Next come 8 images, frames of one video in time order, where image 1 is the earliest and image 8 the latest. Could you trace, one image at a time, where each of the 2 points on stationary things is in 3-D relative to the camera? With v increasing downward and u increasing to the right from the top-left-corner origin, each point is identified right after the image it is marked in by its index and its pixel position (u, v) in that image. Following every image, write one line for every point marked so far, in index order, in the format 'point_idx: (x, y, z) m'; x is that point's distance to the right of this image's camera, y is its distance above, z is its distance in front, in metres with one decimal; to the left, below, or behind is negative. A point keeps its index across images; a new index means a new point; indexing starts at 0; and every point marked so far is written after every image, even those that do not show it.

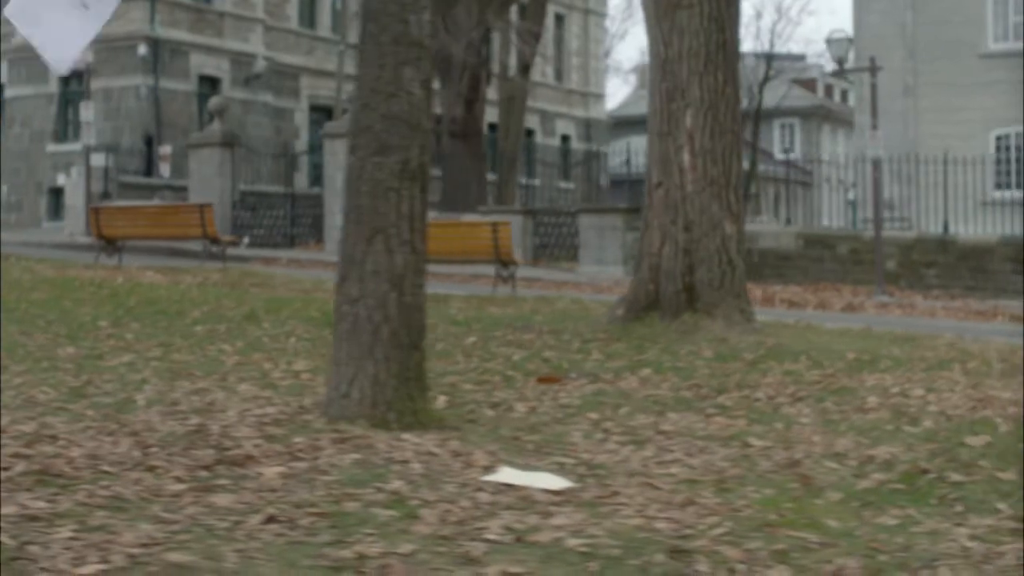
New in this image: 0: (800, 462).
0: (+1.5, -0.9, +7.6) m
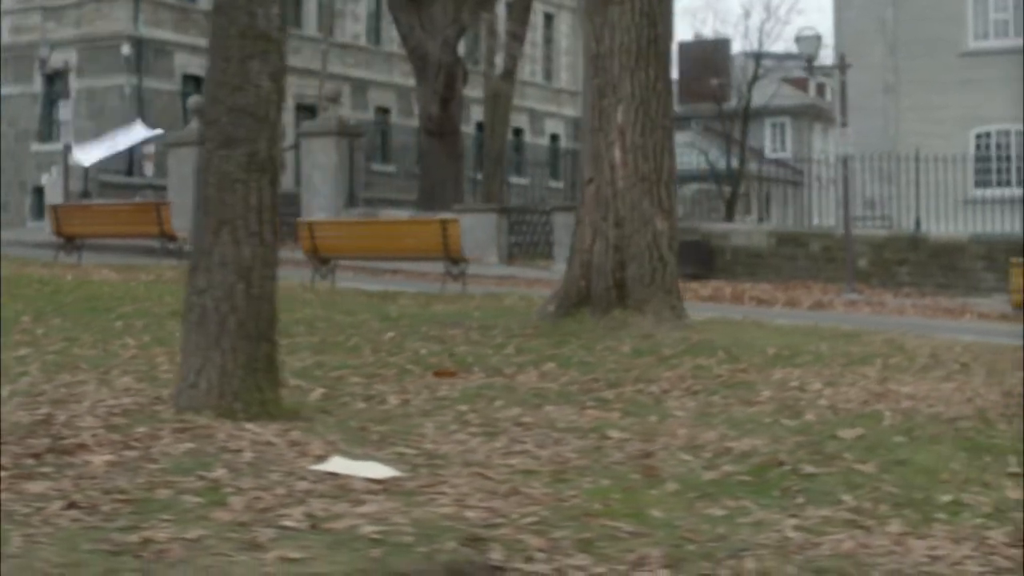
0: (+0.7, -0.9, +7.6) m
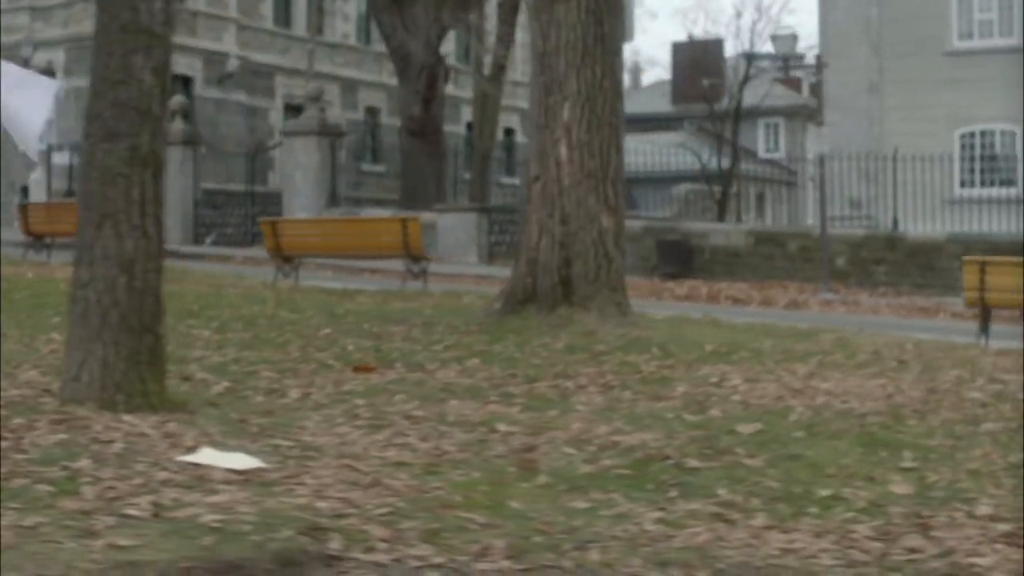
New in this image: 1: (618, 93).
0: (+0.1, -0.9, +7.6) m
1: (+1.0, +1.9, +13.8) m
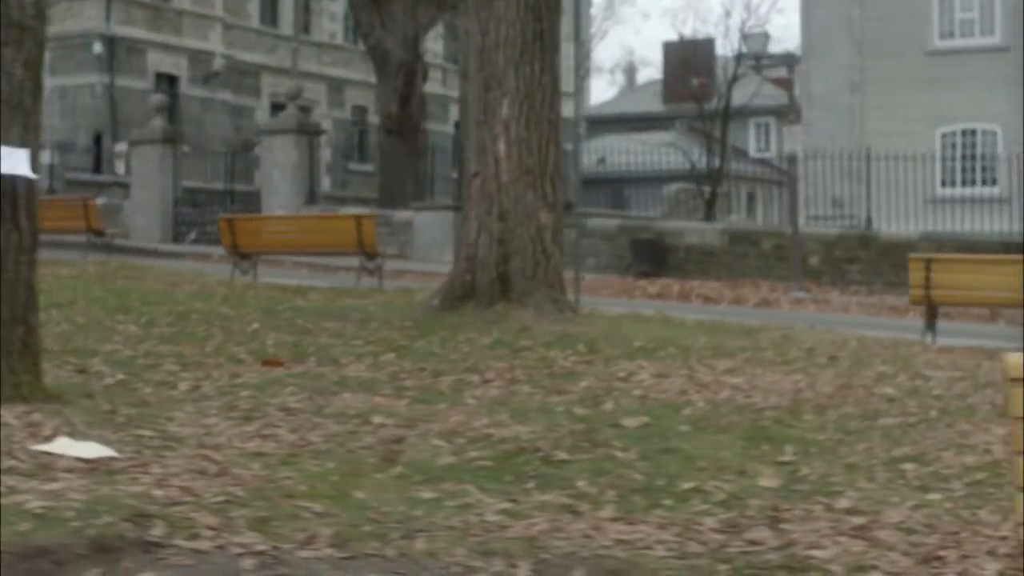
0: (-0.6, -0.8, +7.6) m
1: (+0.4, +1.9, +13.8) m
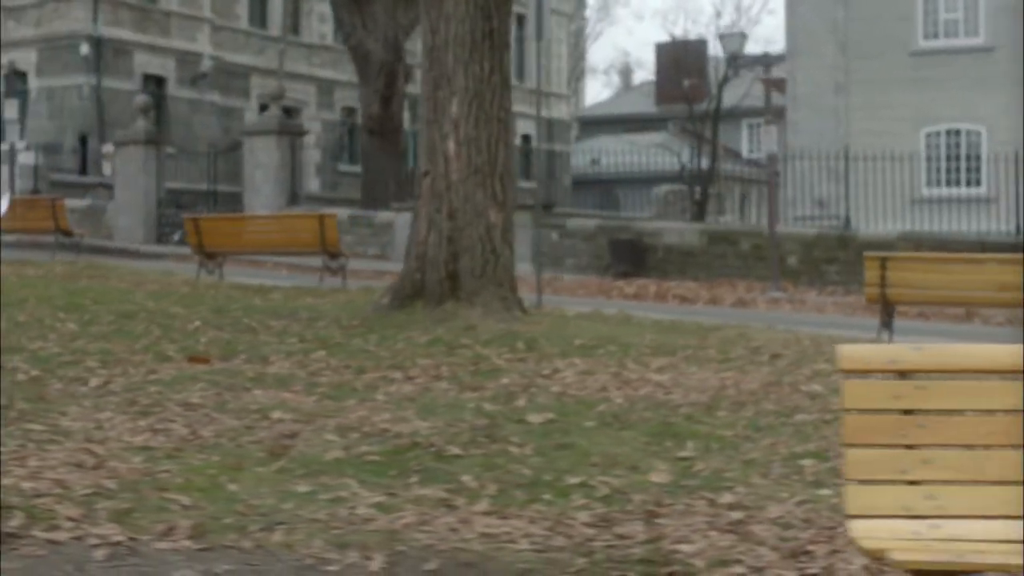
0: (-1.2, -0.8, +7.7) m
1: (0.0, +2.0, +13.8) m
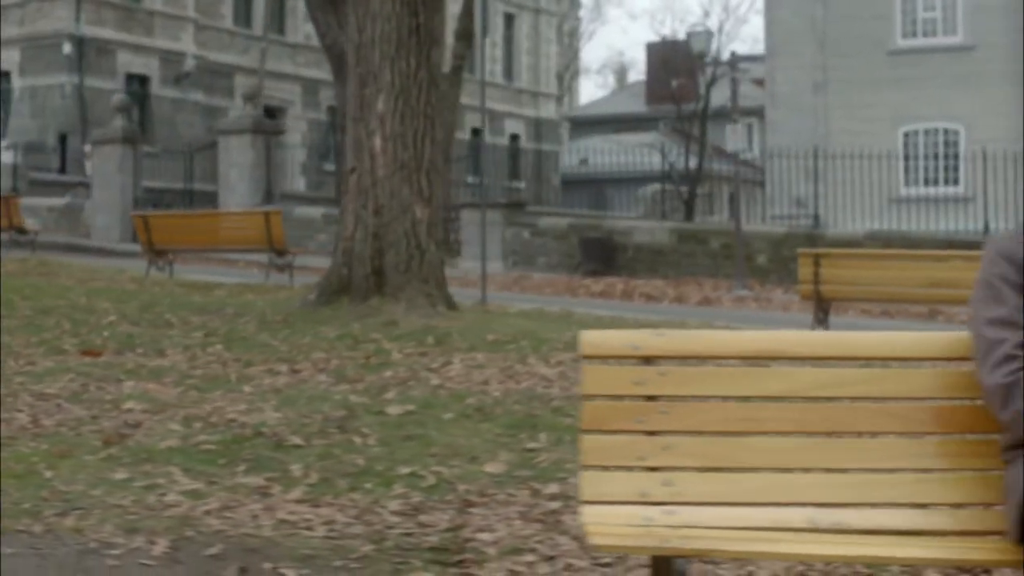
0: (-2.0, -0.7, +7.7) m
1: (-0.8, +2.0, +13.9) m
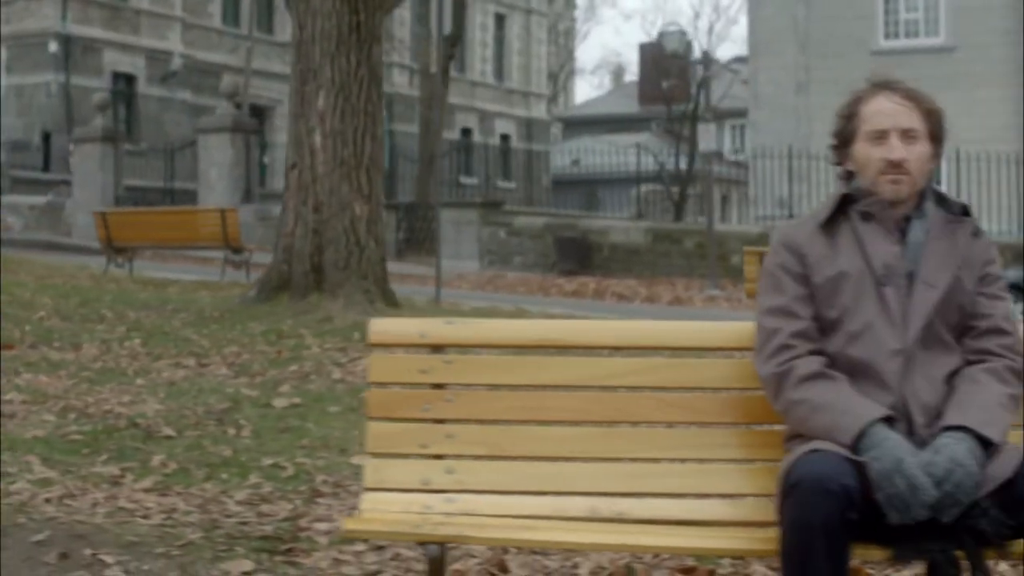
0: (-2.7, -0.7, +7.8) m
1: (-1.4, +2.0, +13.9) m
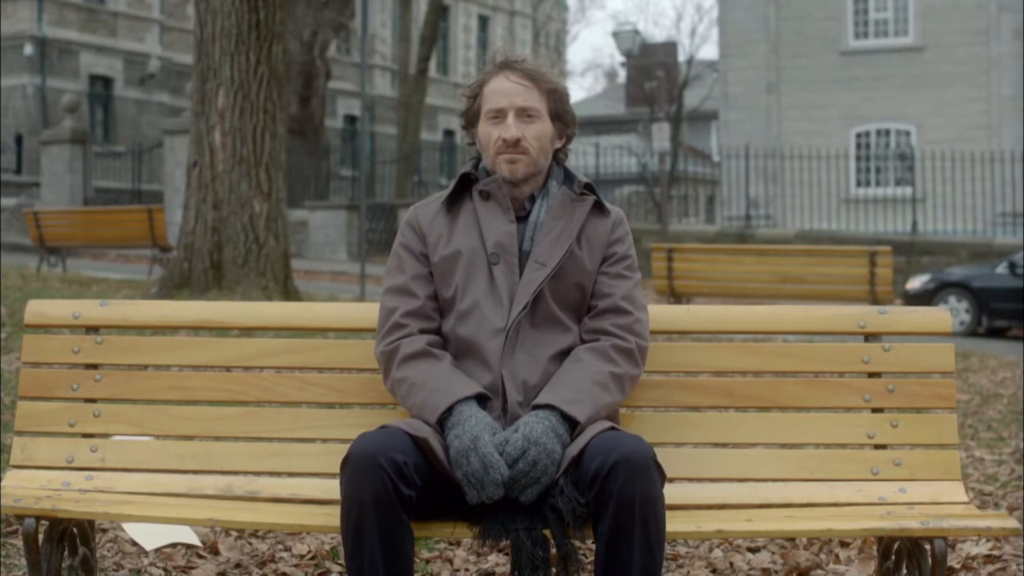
0: (-3.9, -0.6, +7.9) m
1: (-2.3, +2.1, +14.0) m
